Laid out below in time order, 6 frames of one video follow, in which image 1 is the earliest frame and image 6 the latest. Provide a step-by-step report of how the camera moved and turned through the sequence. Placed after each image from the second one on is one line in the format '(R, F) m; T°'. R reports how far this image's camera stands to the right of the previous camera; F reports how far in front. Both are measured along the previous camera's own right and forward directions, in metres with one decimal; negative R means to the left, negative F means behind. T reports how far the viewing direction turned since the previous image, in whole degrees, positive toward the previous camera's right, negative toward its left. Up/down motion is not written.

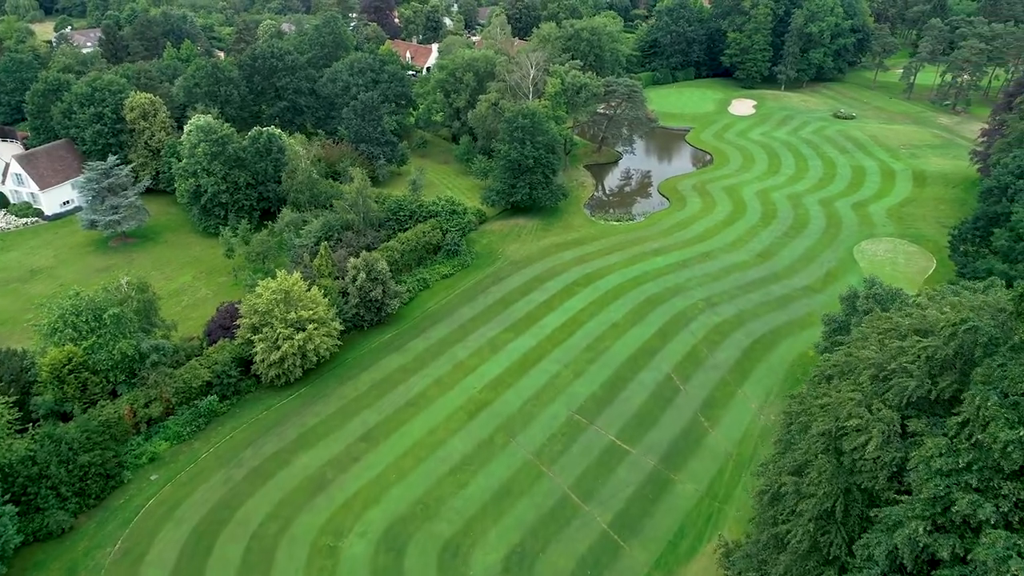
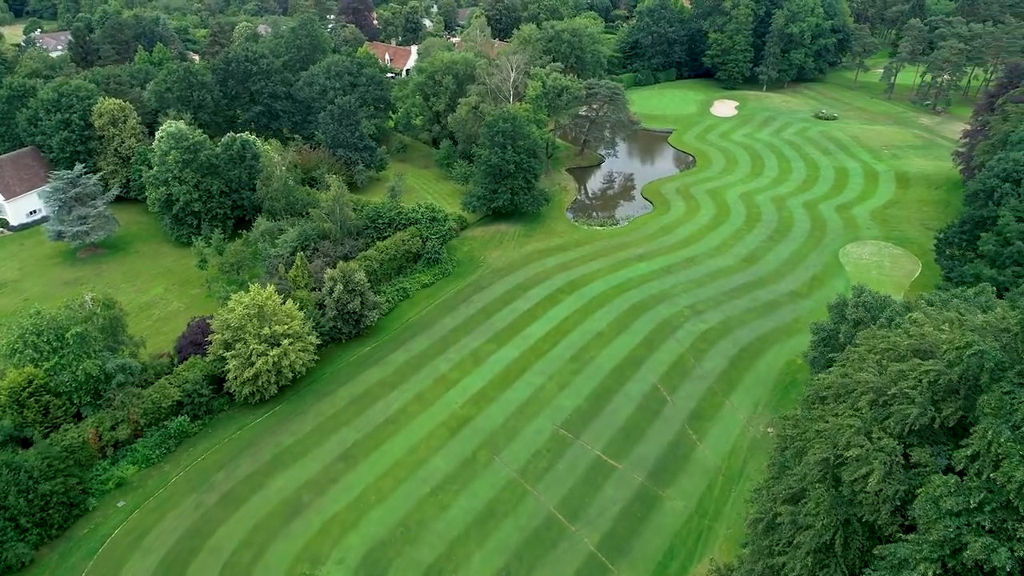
(+0.1, +0.9) m; +1°
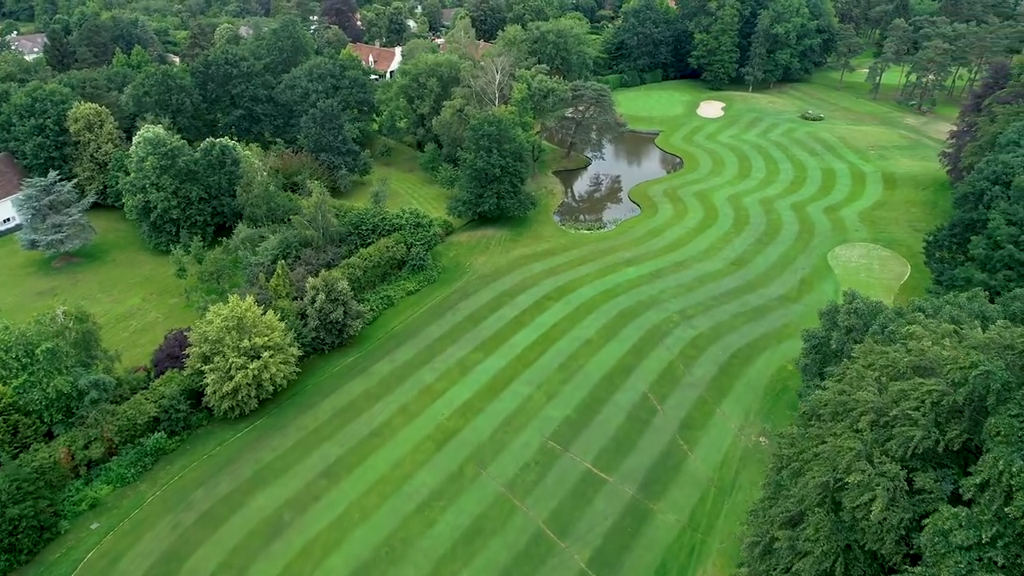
(+0.1, +0.7) m; +1°
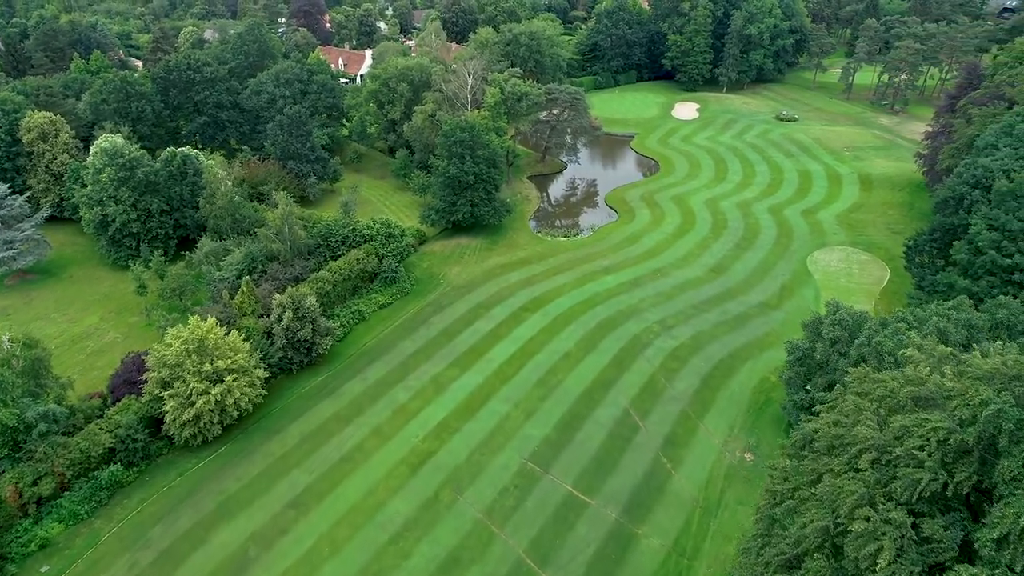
(+0.1, +1.1) m; +2°
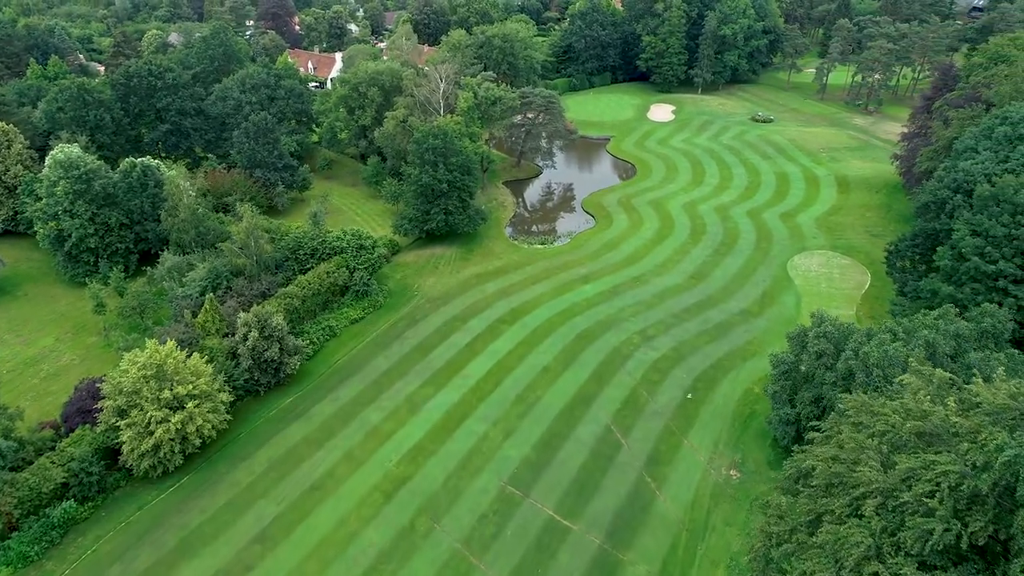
(+0.1, +1.1) m; +2°
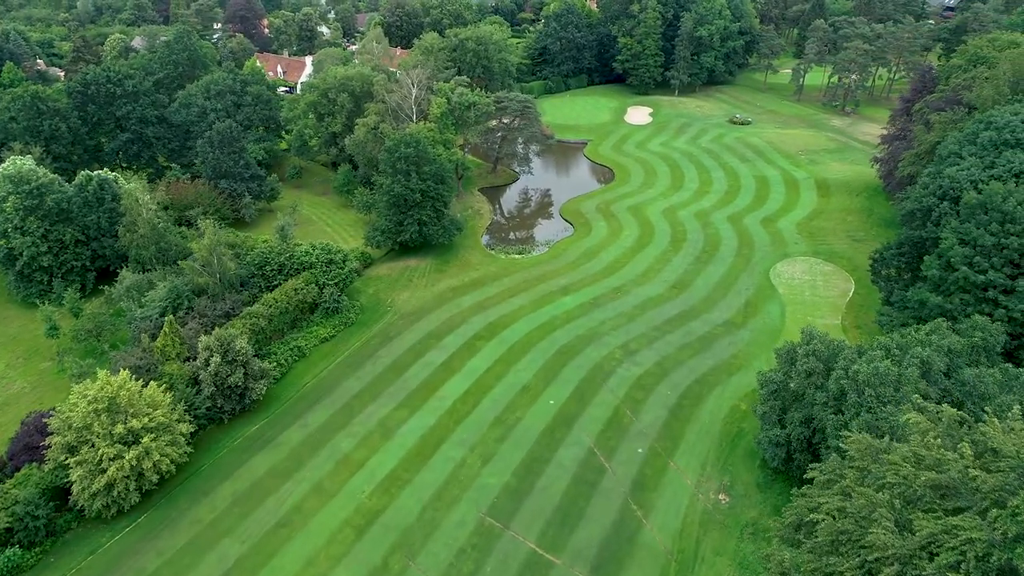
(+0.1, +1.3) m; +2°
